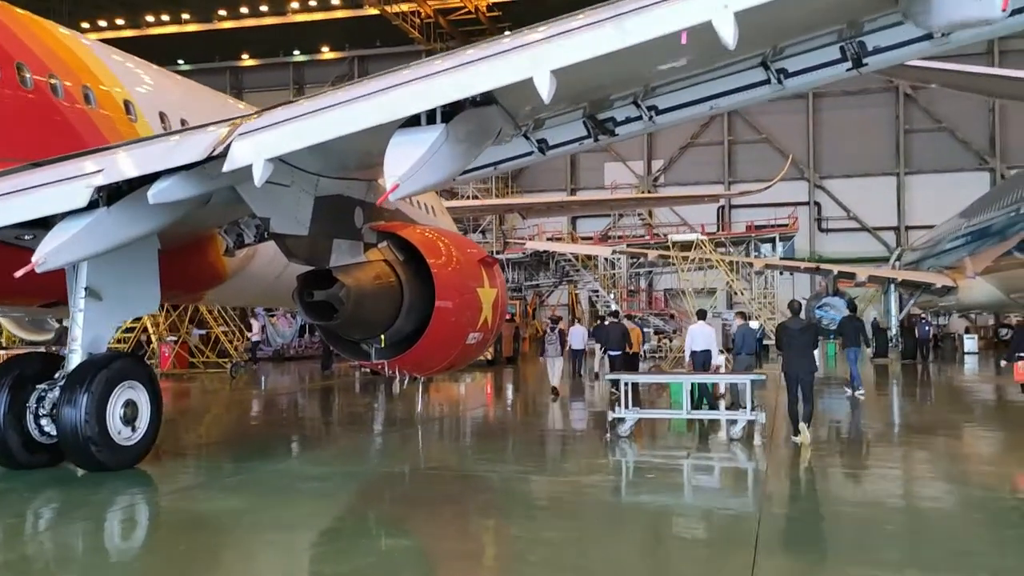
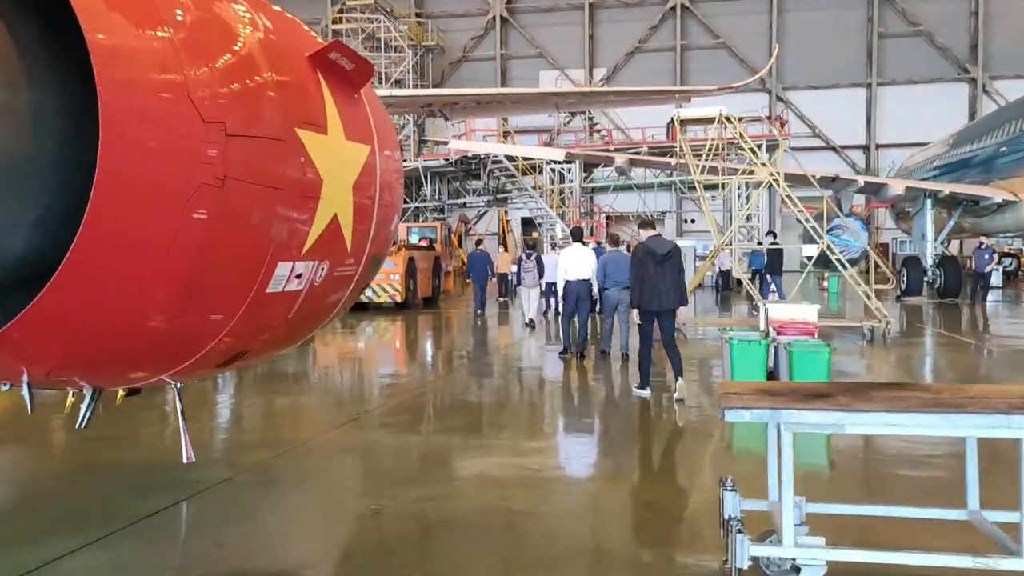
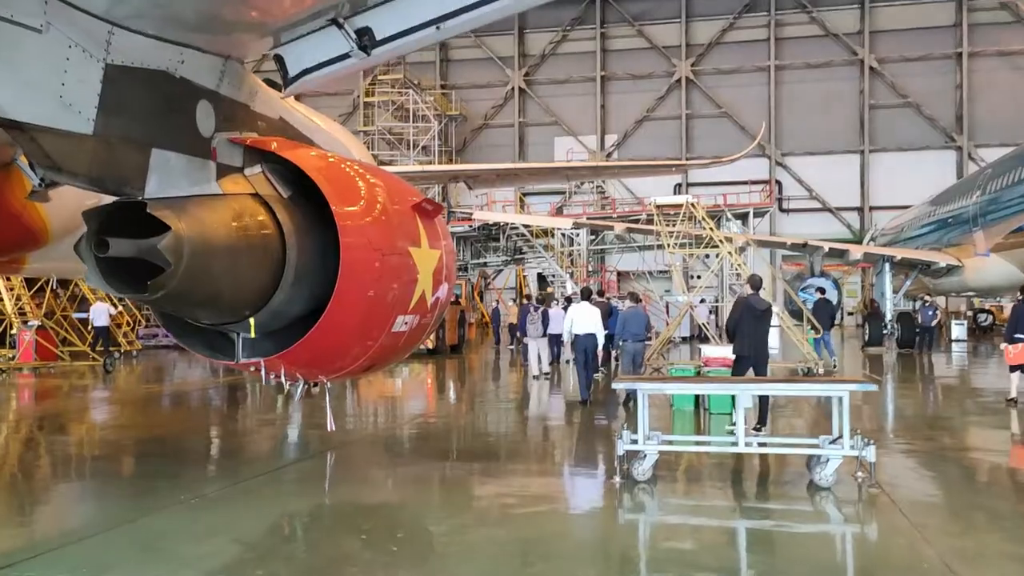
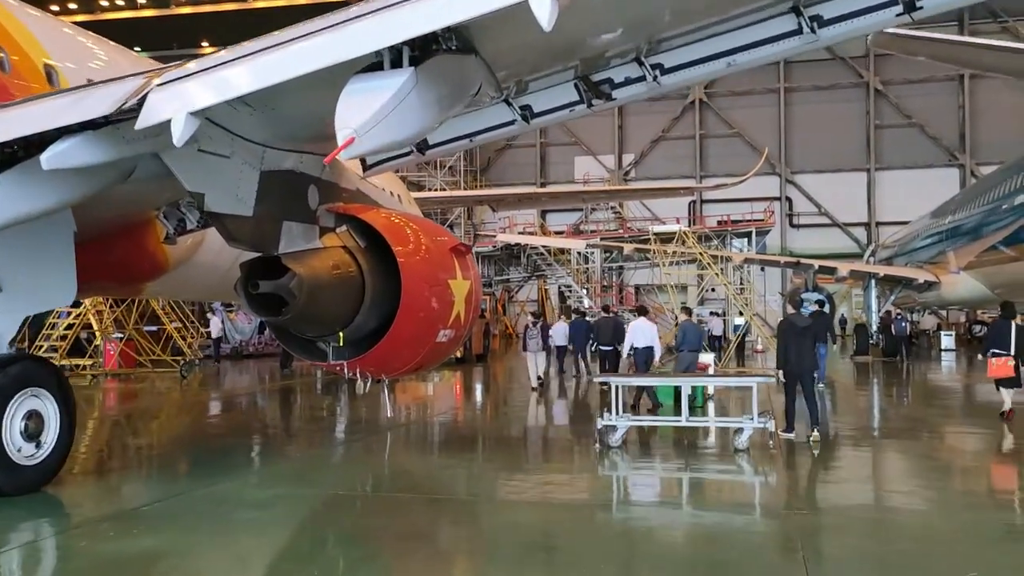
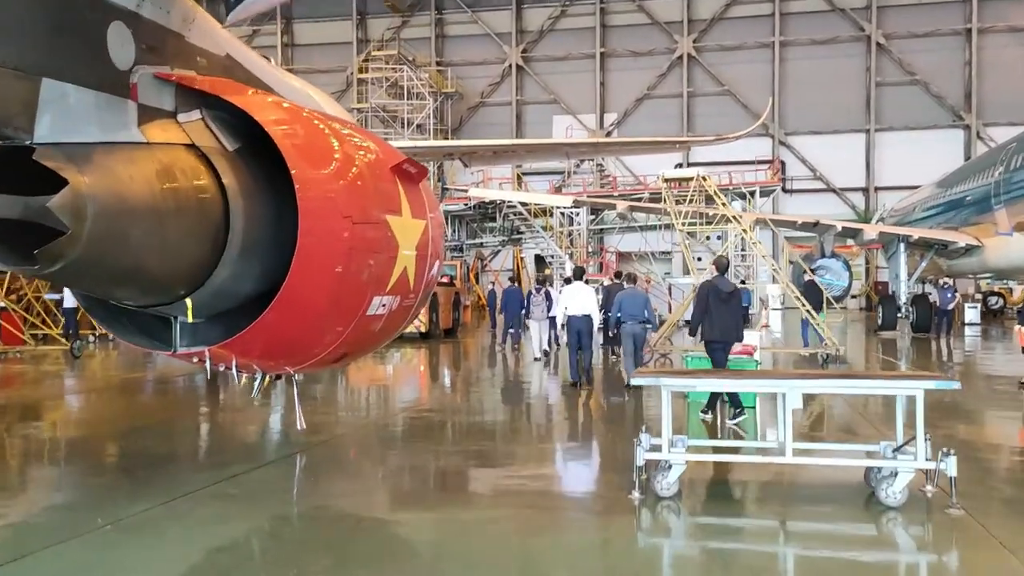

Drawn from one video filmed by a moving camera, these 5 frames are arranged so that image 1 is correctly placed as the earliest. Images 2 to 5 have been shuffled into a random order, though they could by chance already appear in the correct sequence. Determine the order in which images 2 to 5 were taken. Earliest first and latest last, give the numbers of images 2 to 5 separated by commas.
4, 3, 5, 2
